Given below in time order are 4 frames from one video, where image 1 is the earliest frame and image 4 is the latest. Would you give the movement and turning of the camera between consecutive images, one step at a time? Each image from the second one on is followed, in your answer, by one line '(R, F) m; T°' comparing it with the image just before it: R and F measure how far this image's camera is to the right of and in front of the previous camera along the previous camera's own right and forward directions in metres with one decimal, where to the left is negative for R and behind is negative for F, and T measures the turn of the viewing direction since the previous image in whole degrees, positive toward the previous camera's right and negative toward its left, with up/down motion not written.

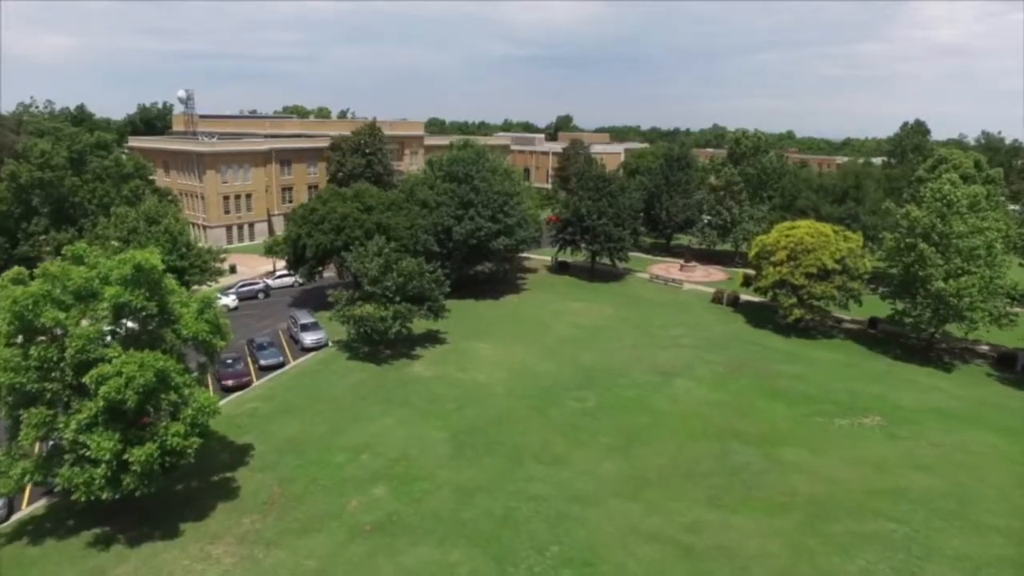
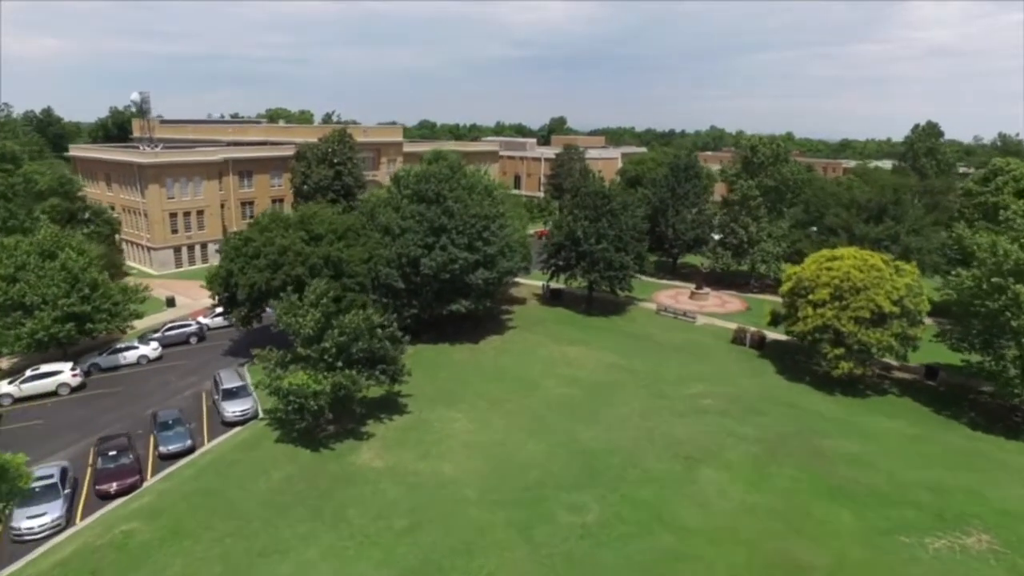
(+0.7, +8.0) m; 0°
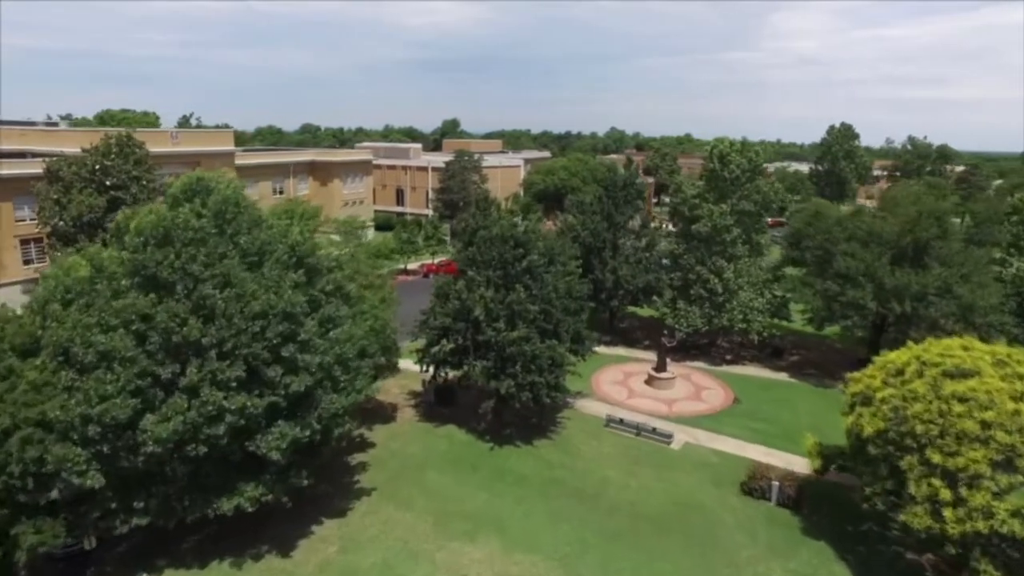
(+1.9, +19.1) m; +9°
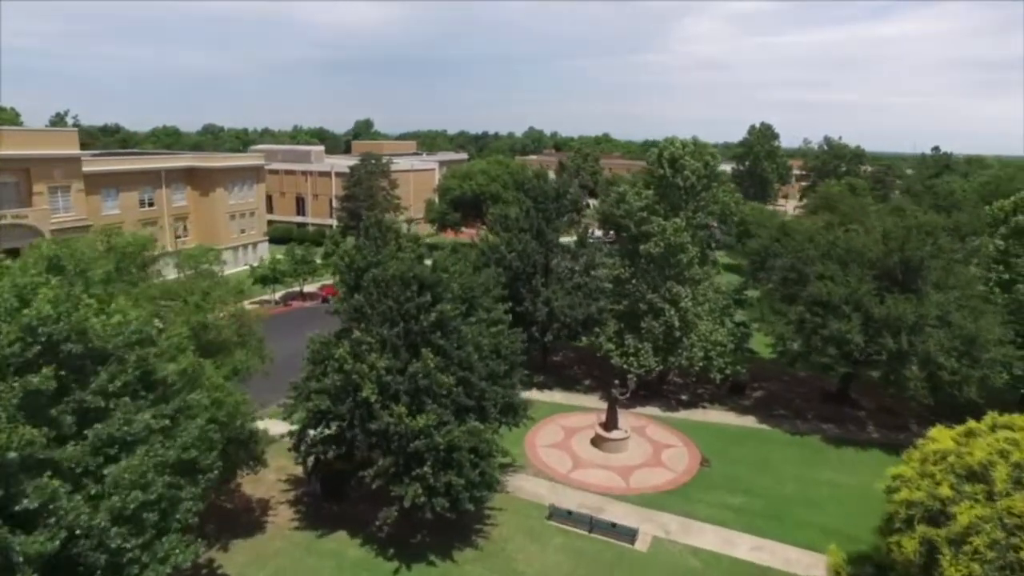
(+0.5, +7.7) m; +7°
